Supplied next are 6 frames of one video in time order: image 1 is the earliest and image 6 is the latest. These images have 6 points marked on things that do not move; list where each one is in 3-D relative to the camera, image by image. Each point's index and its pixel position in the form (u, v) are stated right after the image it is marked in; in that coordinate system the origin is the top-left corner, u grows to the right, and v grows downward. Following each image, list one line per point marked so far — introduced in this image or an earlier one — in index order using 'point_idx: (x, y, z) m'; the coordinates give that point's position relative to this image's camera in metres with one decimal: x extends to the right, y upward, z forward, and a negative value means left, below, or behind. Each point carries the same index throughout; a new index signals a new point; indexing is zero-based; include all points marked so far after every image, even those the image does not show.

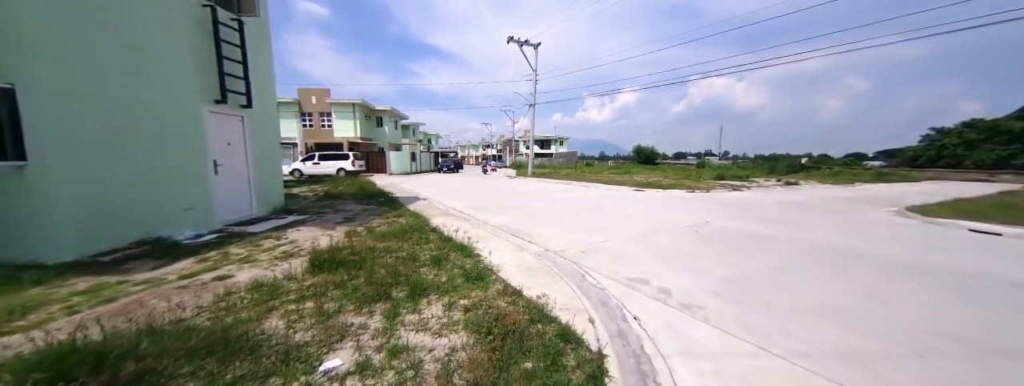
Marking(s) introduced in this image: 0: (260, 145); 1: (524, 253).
0: (-5.4, +1.0, +6.3) m
1: (+0.2, -0.9, +4.3) m
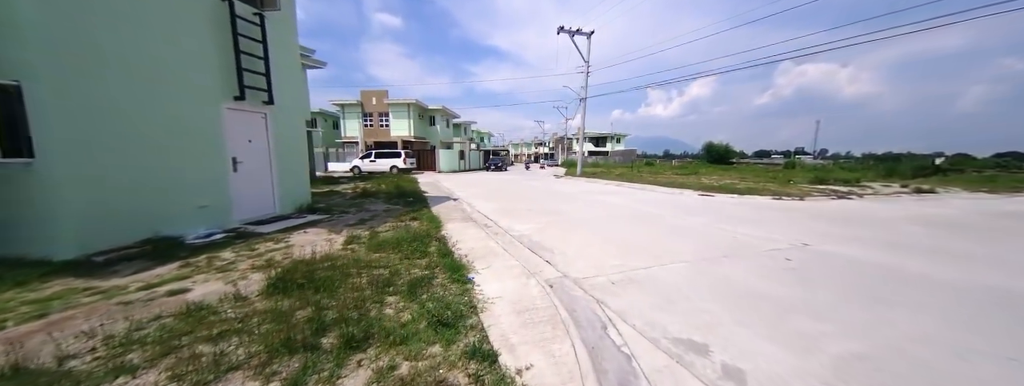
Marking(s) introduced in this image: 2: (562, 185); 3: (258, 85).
0: (-4.9, +1.1, +6.3) m
1: (+0.2, -1.0, +3.3) m
2: (+2.6, +0.5, +15.5) m
3: (-4.9, +2.1, +5.6) m
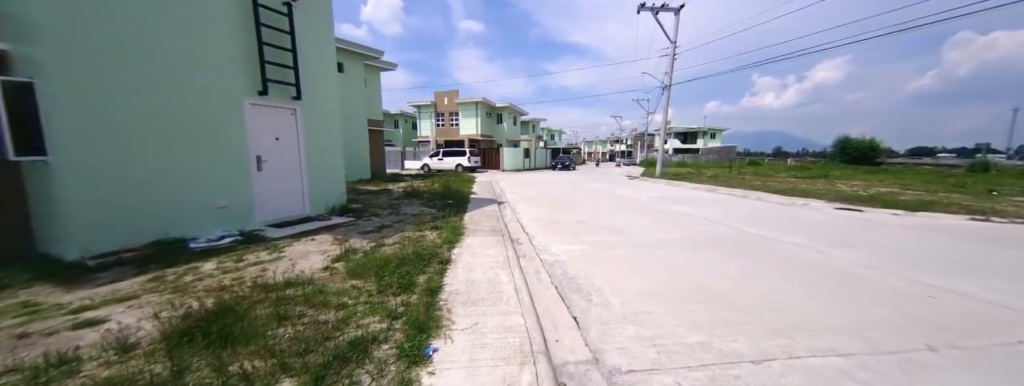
0: (-4.0, +1.1, +6.0) m
1: (+0.1, -1.2, +1.9) m
2: (+5.5, +0.2, +13.1) m
3: (-4.2, +2.1, +5.3) m
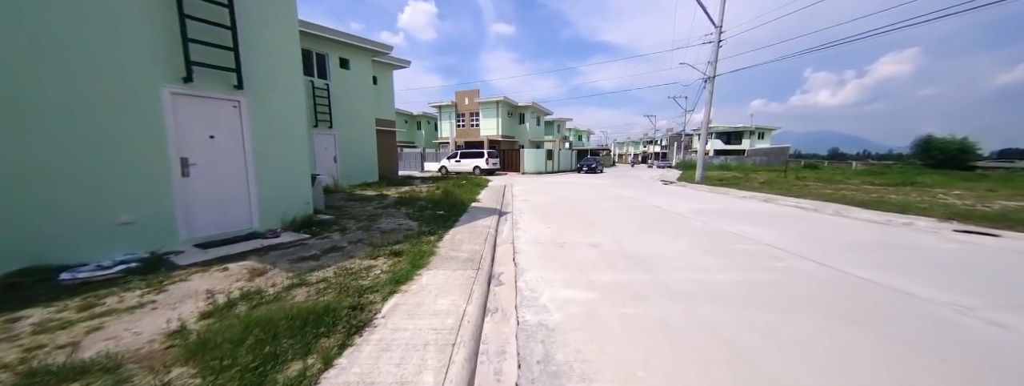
0: (-4.1, +0.9, +5.0) m
1: (-0.4, -1.4, +0.5) m
2: (+6.0, -0.1, +11.2) m
3: (-4.3, +1.9, +4.3) m
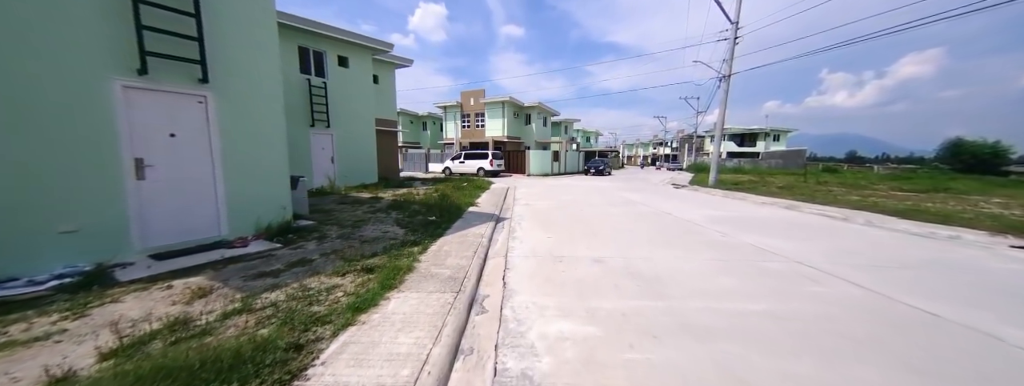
0: (-4.2, +0.8, +4.6) m
1: (-0.7, -1.4, 0.0) m
2: (+6.1, -0.3, +10.5) m
3: (-4.4, +1.8, +3.9) m
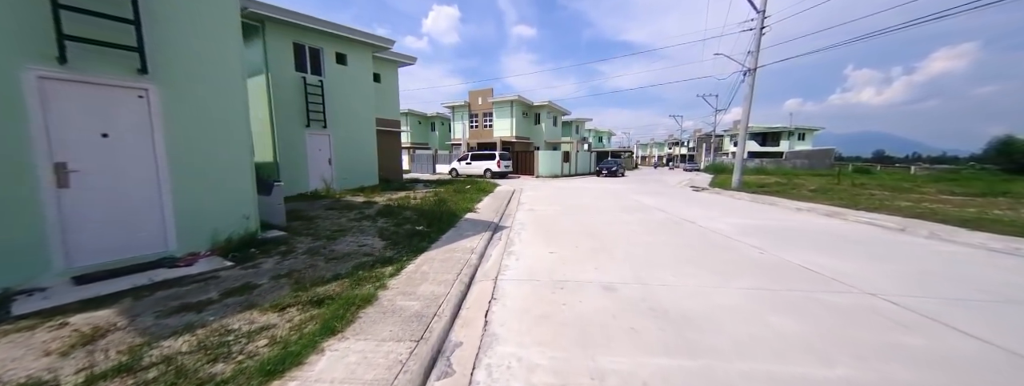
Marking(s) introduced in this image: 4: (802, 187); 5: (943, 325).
0: (-4.3, +0.7, +4.0) m
1: (-0.9, -1.6, -0.8) m
2: (+6.2, -0.4, +9.5) m
3: (-4.5, +1.7, +3.3) m
4: (+14.3, +0.3, +14.5) m
5: (+4.0, -1.2, +2.8) m
